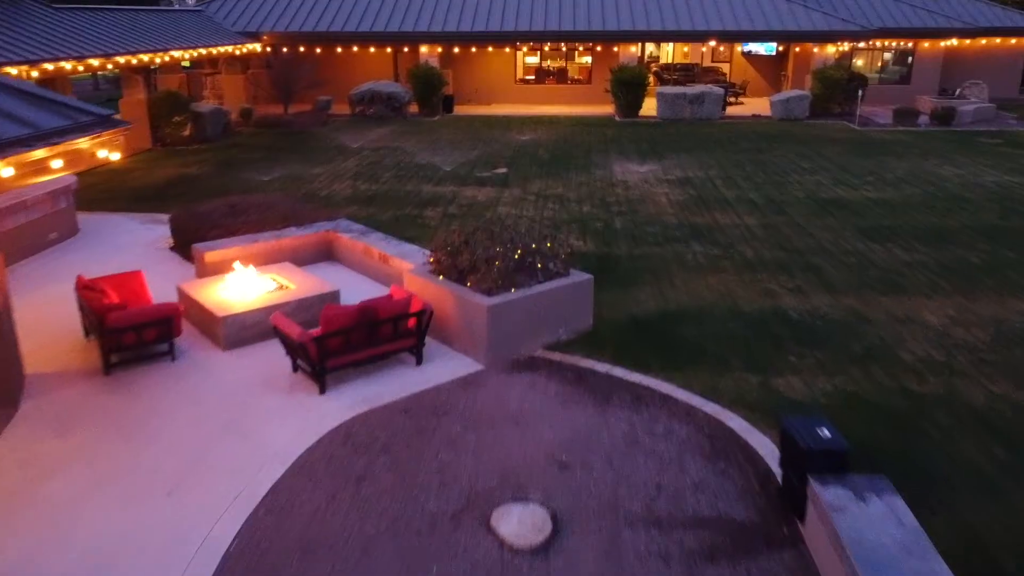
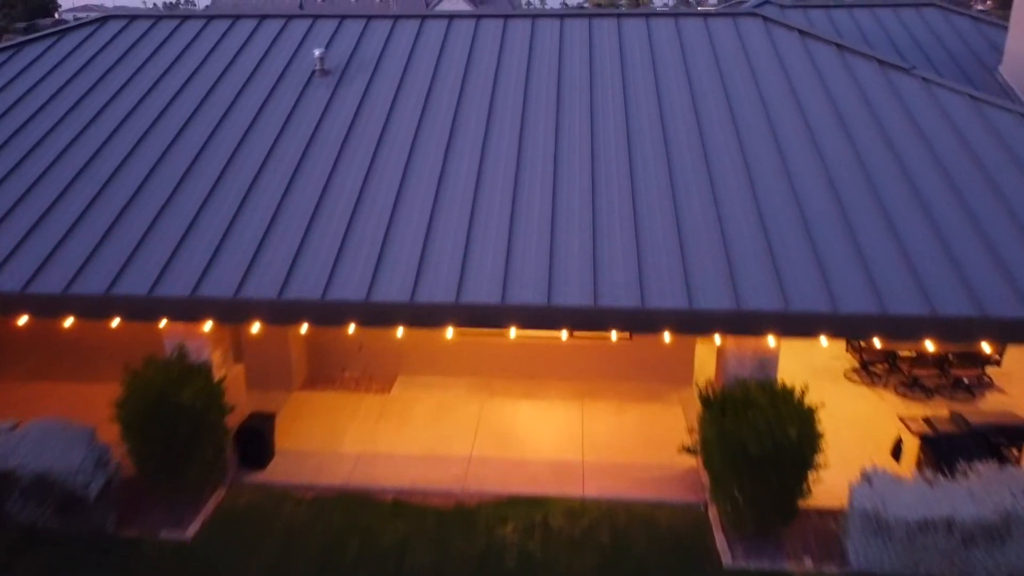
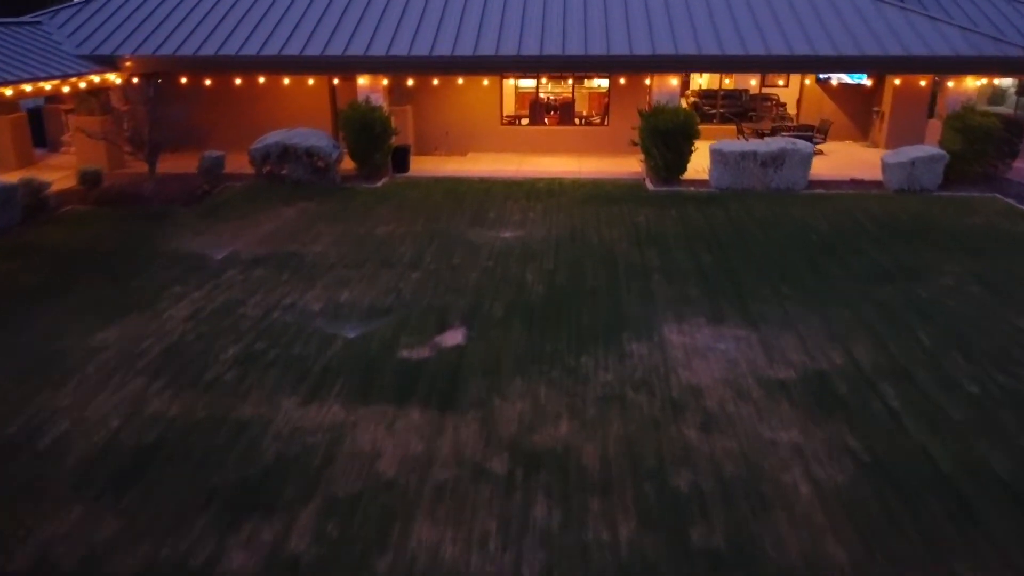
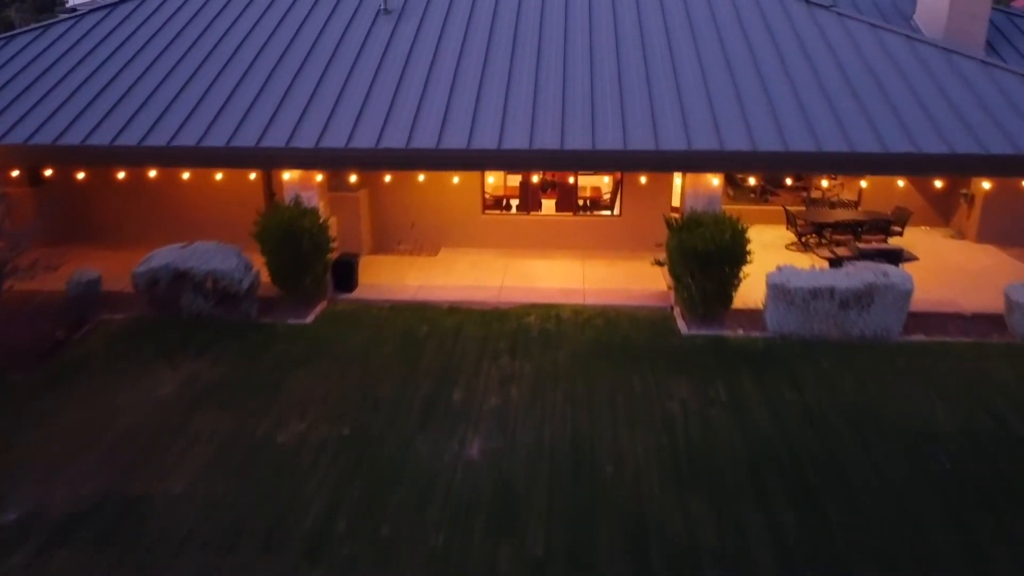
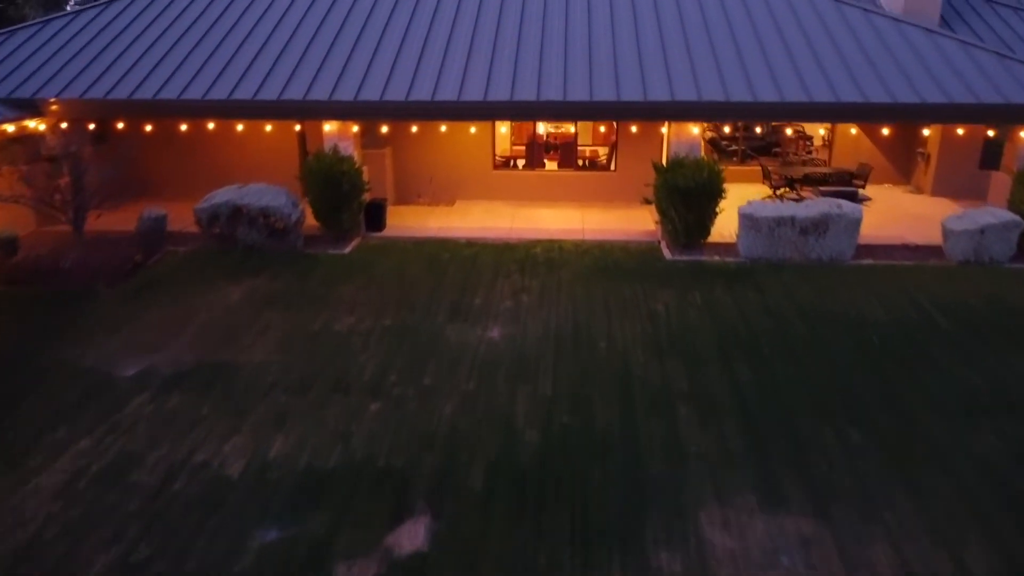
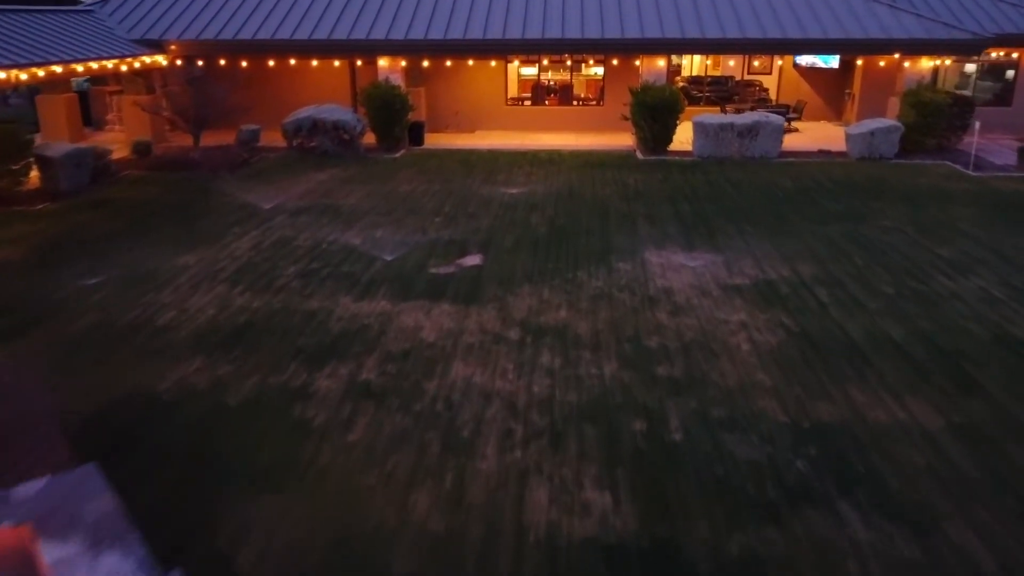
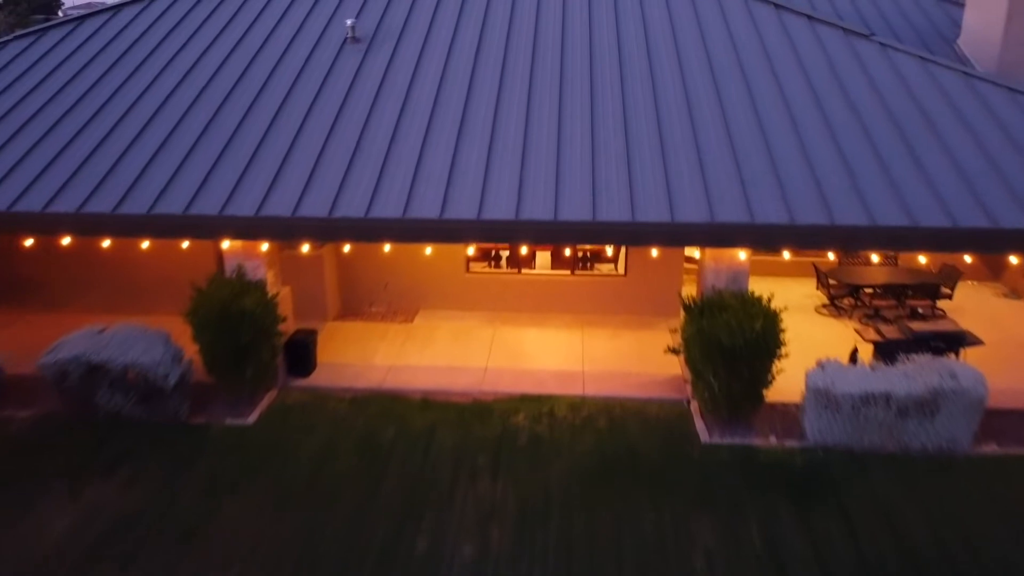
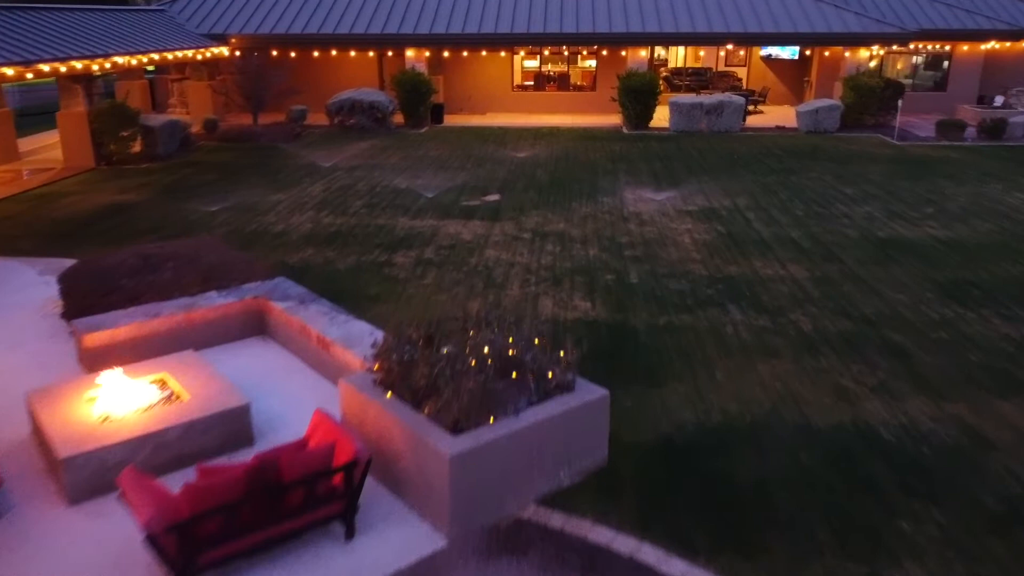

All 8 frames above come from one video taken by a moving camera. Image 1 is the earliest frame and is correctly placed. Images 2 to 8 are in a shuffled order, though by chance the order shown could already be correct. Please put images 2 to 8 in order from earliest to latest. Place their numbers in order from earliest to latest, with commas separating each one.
8, 6, 3, 5, 4, 7, 2
